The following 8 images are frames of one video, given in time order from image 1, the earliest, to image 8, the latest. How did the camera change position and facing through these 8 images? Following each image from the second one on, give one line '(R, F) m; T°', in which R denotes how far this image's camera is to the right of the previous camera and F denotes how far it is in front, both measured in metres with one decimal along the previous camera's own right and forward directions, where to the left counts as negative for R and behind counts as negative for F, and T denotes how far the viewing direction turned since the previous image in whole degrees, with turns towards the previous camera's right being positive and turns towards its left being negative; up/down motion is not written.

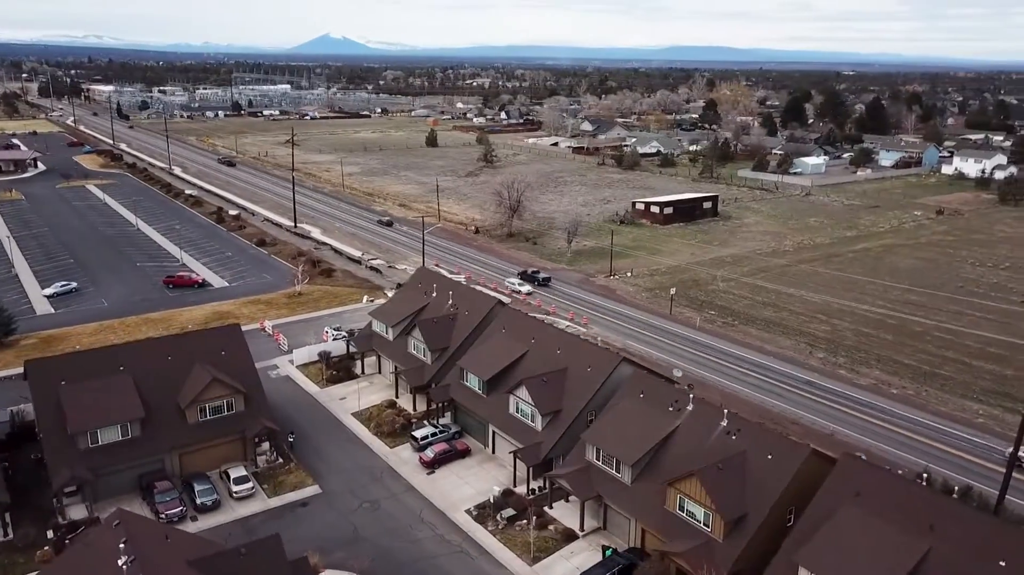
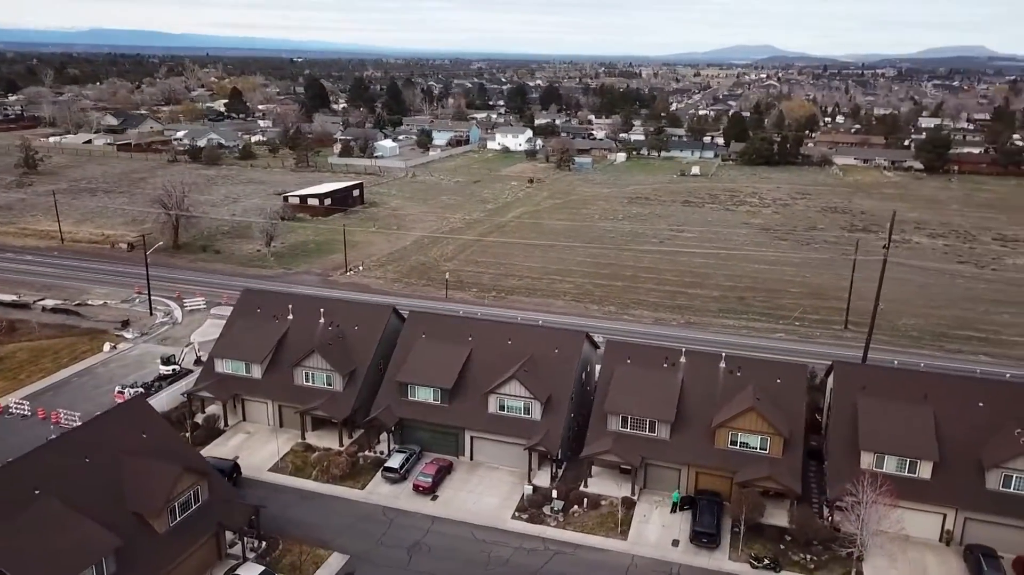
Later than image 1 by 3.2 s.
(-16.1, +5.7) m; +35°
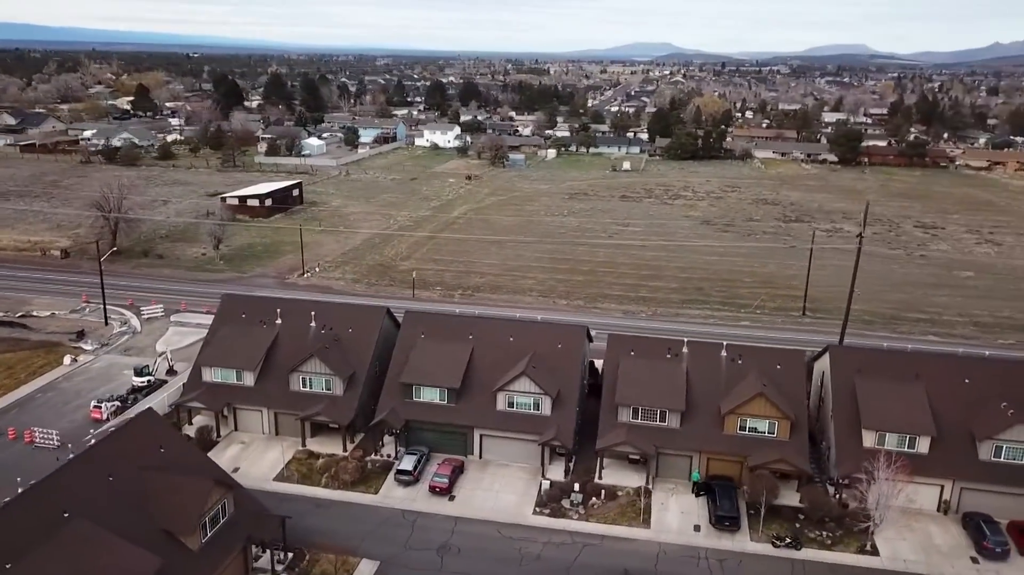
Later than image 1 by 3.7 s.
(-3.5, +0.1) m; +6°
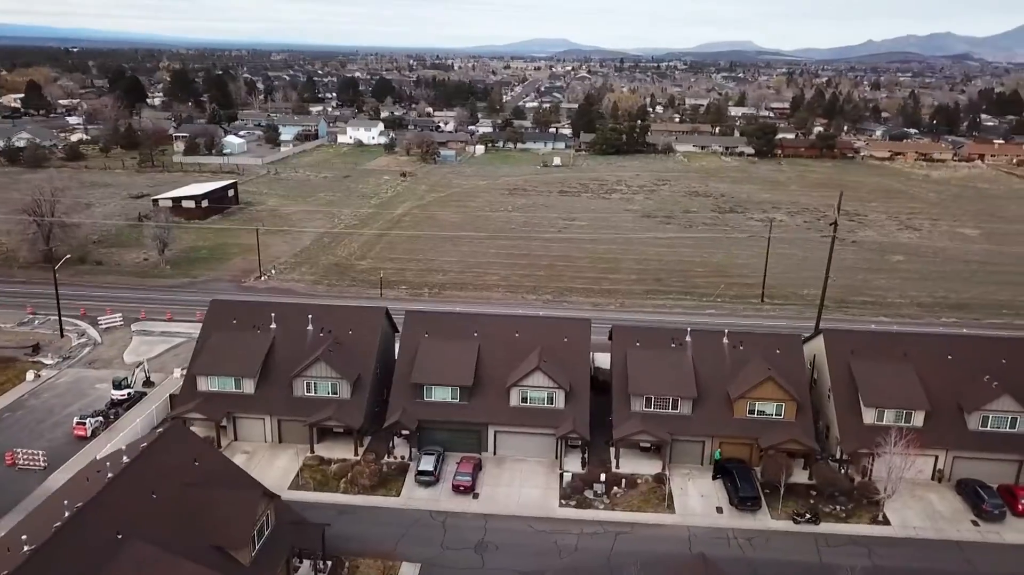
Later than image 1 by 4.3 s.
(-3.9, +0.1) m; +7°
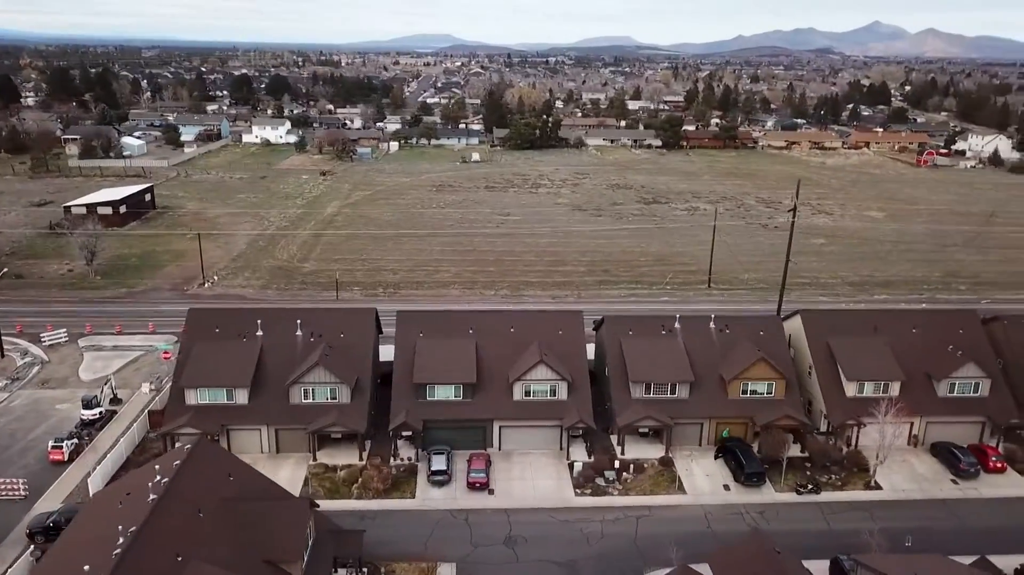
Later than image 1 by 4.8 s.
(-3.9, +0.1) m; +8°
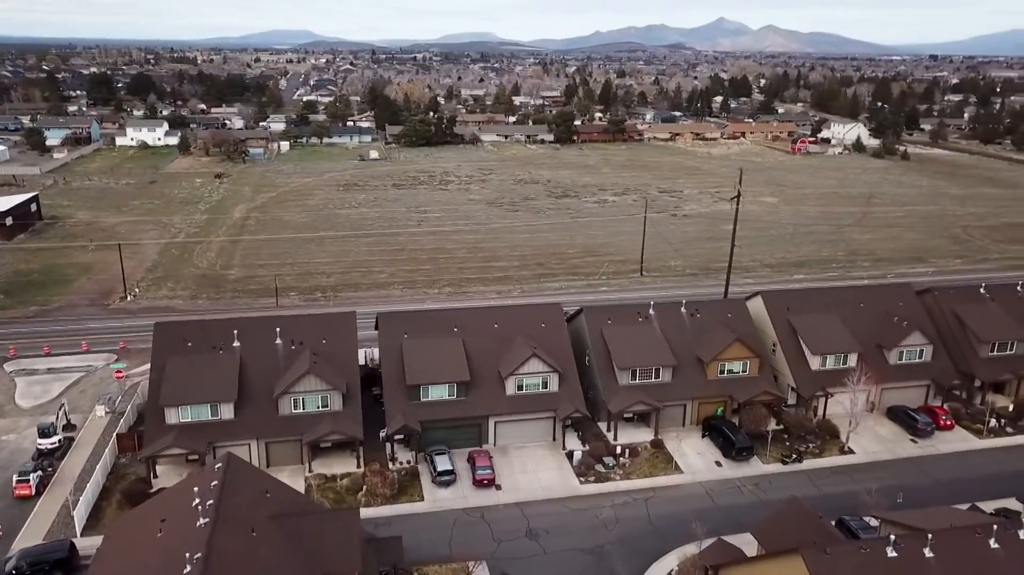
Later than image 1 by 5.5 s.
(-4.3, +0.2) m; +9°
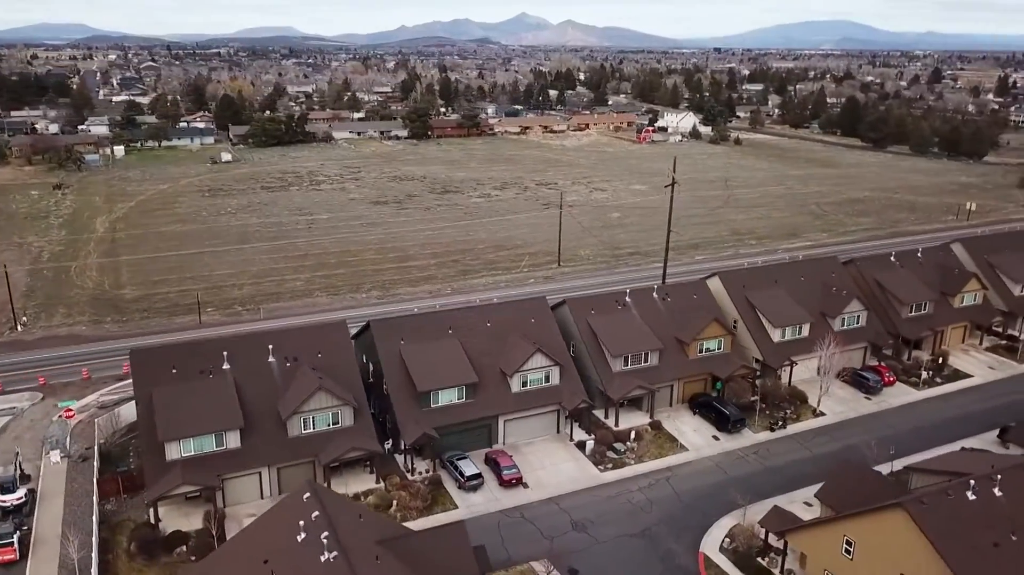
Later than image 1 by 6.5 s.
(-6.5, +0.9) m; +12°
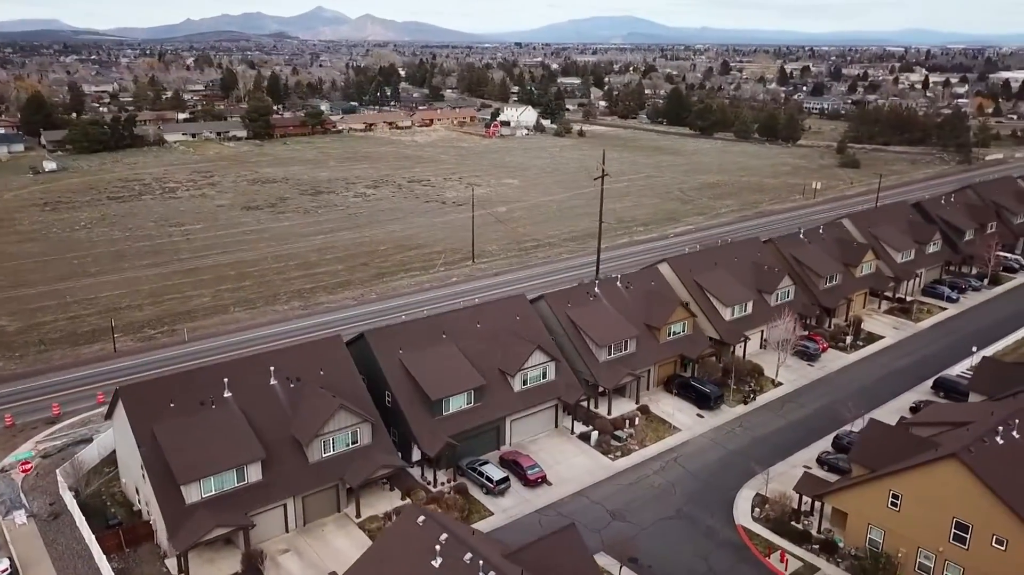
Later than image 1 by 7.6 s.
(-6.6, +1.0) m; +13°
